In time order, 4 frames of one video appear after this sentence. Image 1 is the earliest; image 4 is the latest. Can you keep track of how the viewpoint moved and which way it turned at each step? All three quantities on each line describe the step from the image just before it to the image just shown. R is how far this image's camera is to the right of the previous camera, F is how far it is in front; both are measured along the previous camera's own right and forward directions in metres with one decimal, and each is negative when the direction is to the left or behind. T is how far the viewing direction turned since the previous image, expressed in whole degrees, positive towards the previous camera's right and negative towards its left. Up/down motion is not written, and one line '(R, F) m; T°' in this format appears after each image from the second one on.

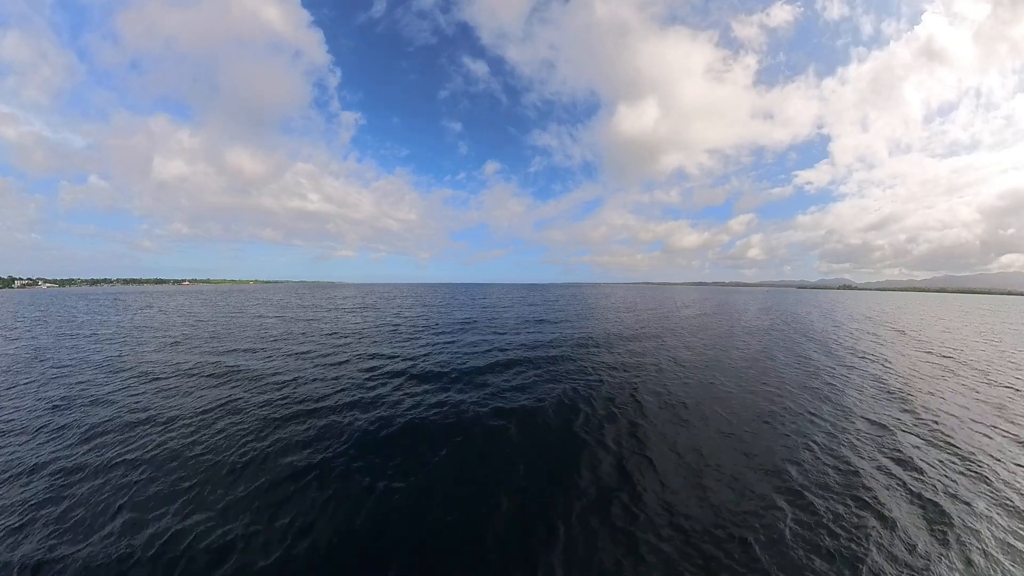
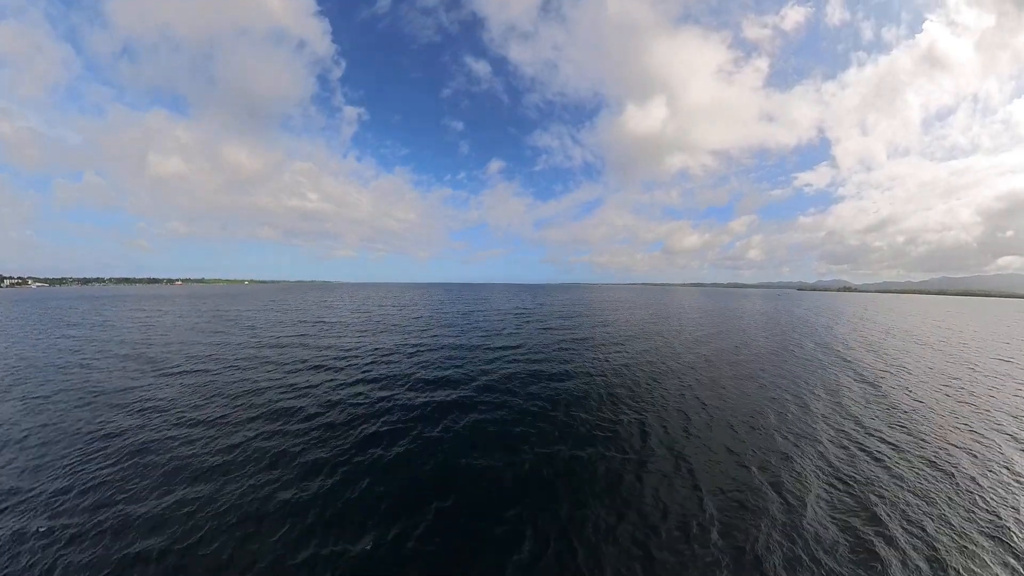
(-0.4, +1.1) m; 0°
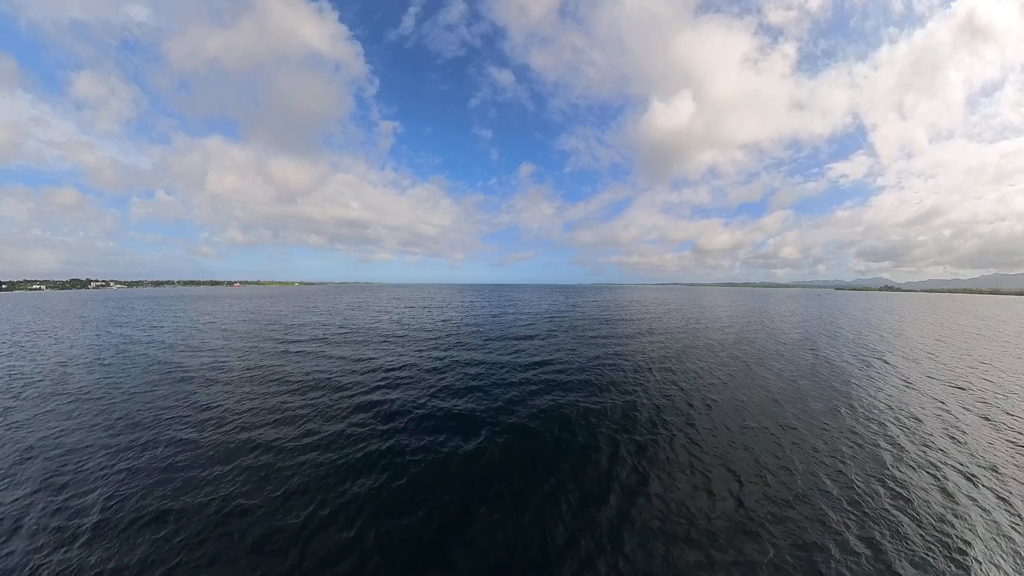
(-1.3, -5.2) m; -3°
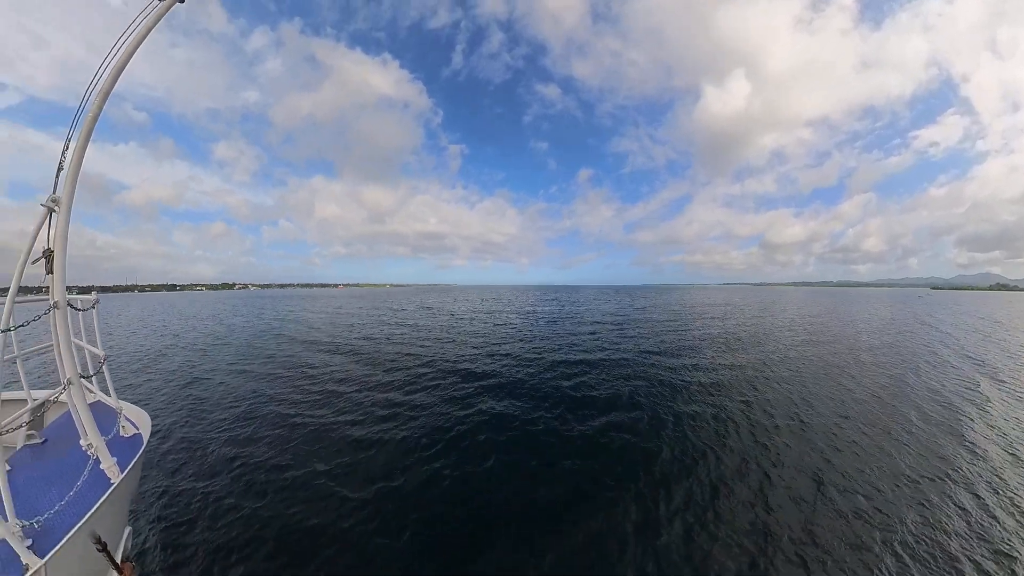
(-1.7, -12.0) m; -7°
